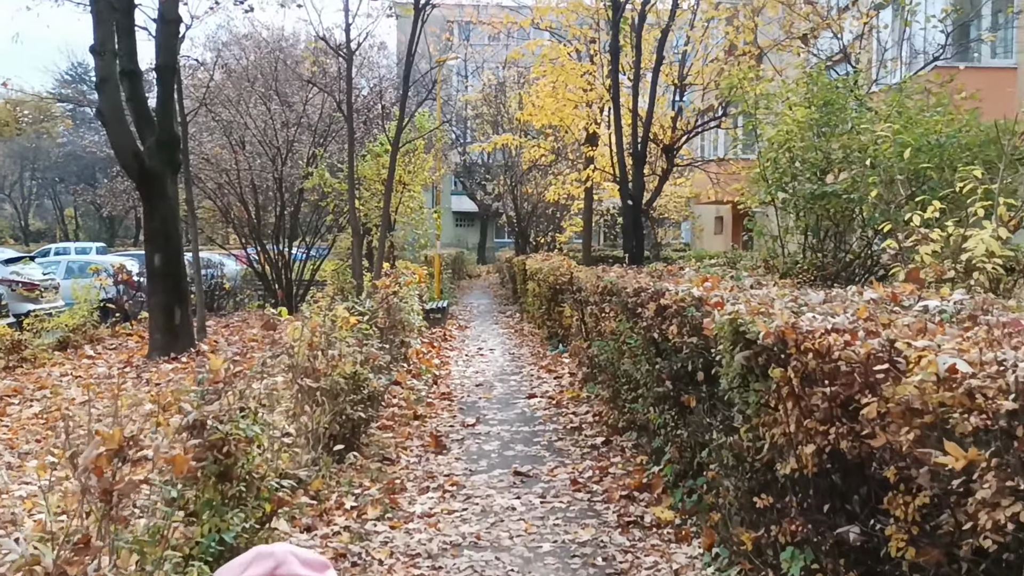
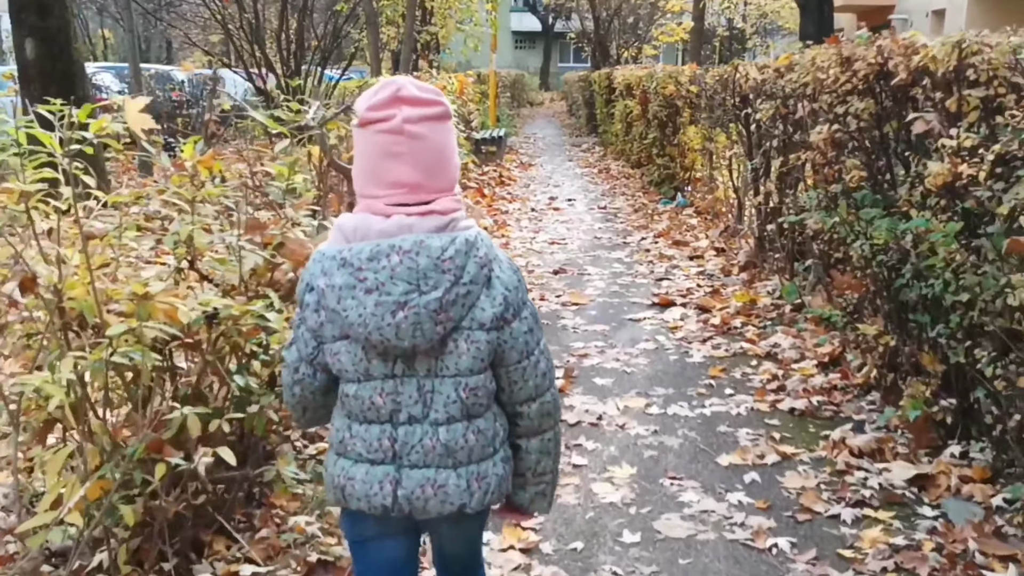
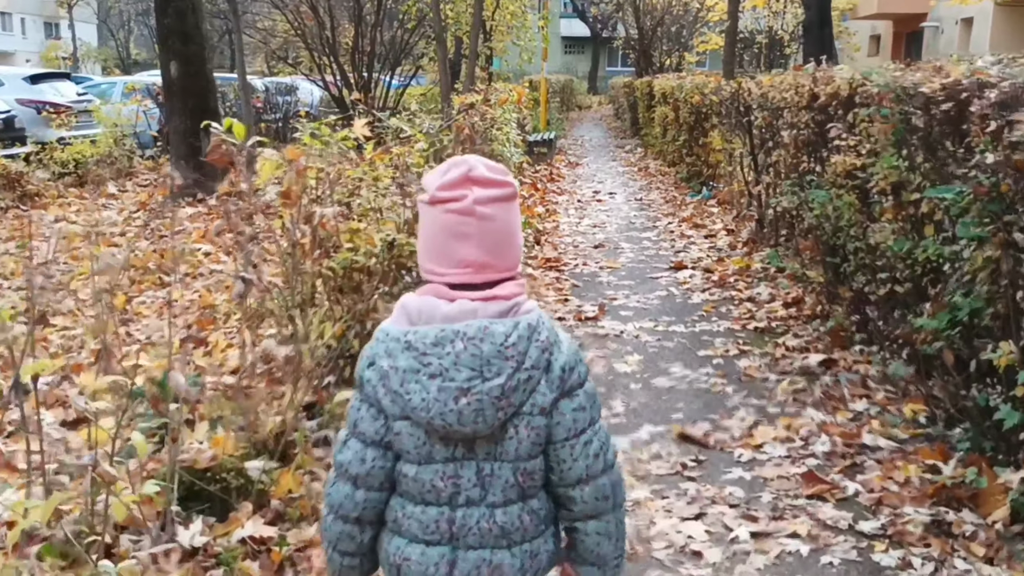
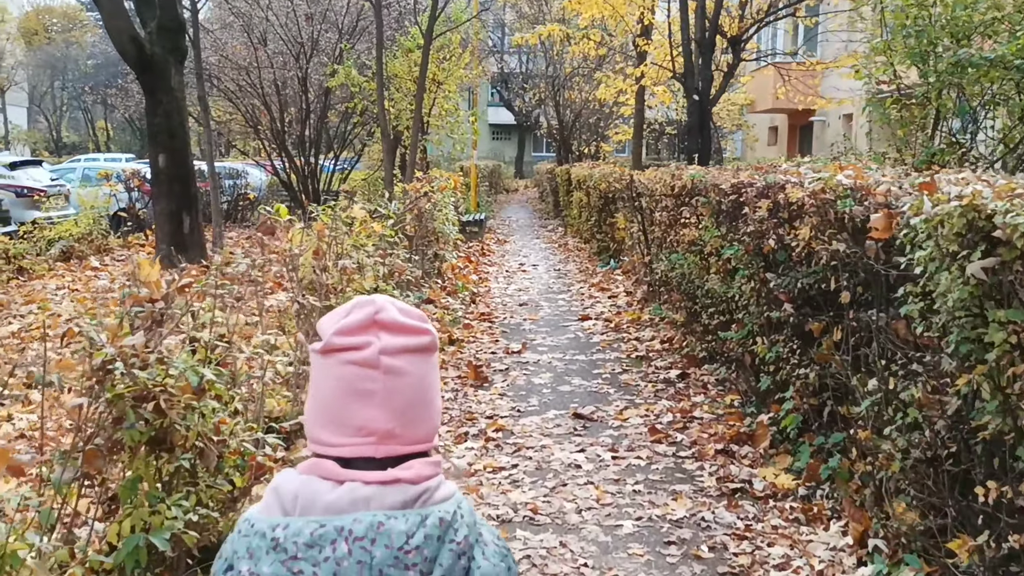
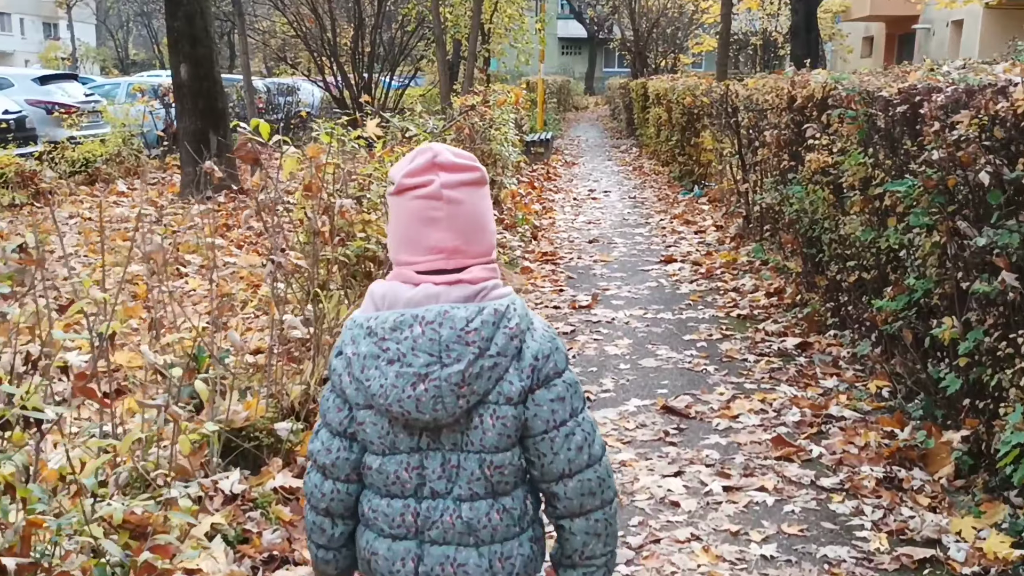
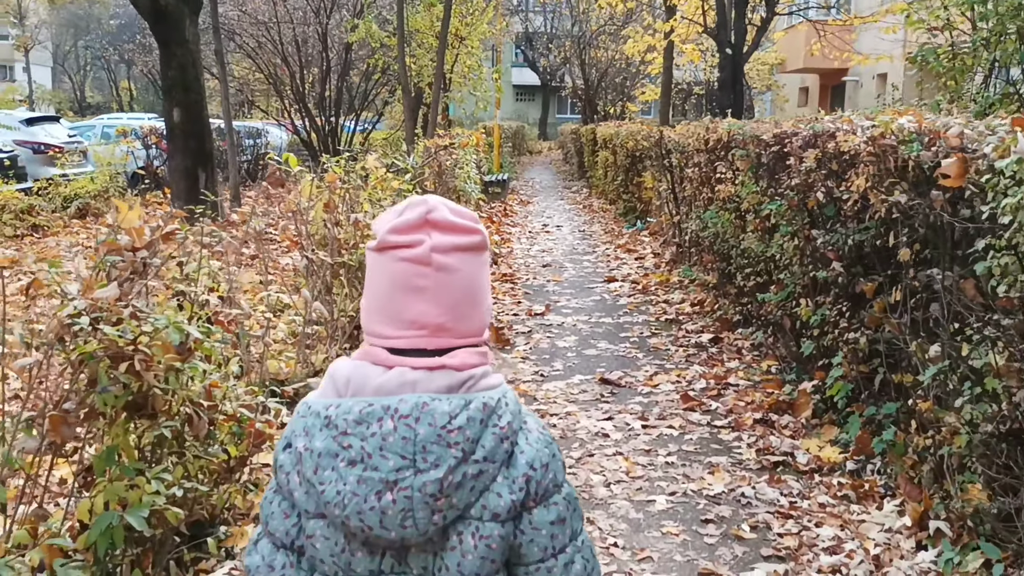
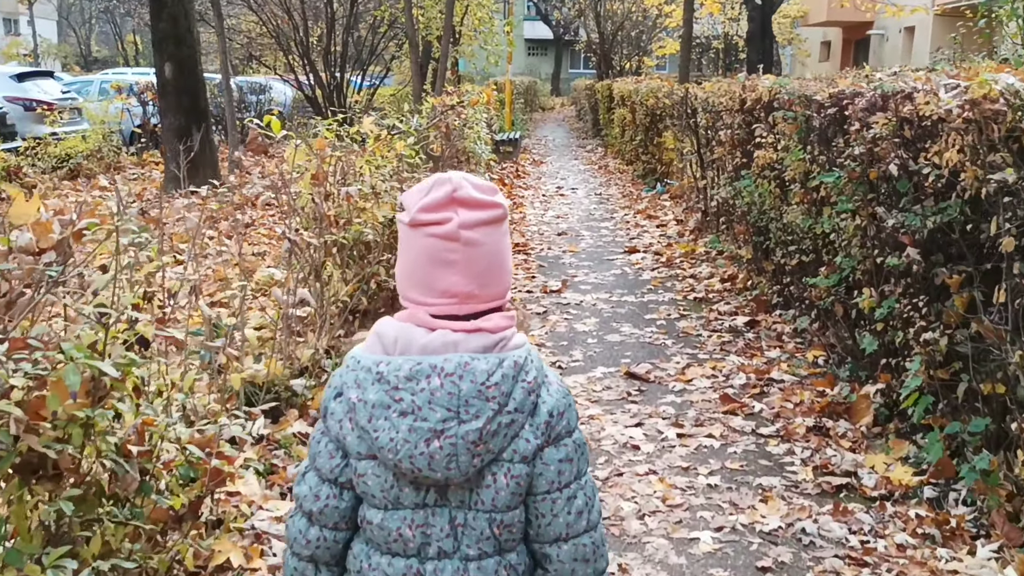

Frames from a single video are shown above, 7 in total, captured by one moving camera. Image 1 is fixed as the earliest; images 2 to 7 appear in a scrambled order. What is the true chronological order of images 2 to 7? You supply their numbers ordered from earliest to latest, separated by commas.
4, 6, 7, 5, 3, 2
